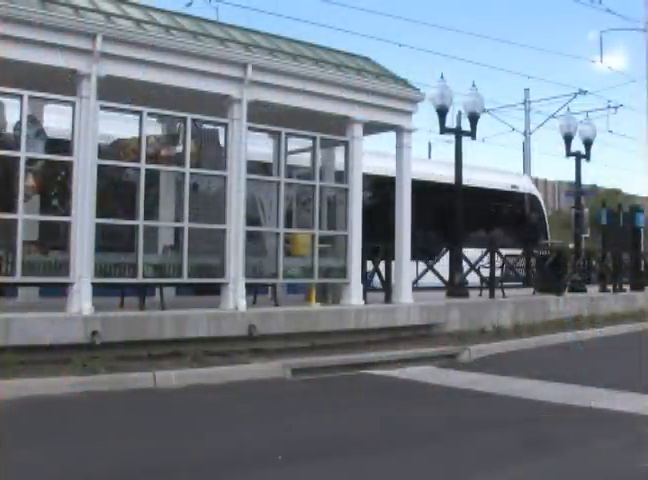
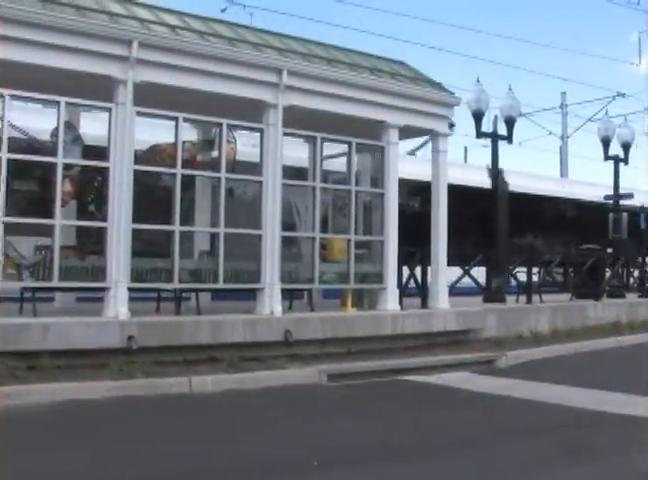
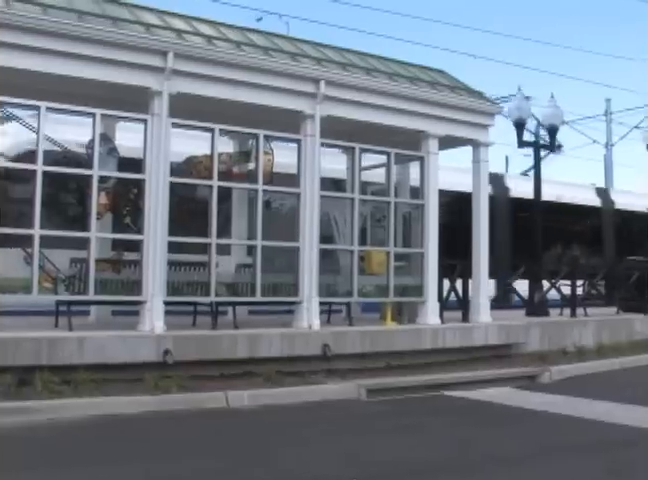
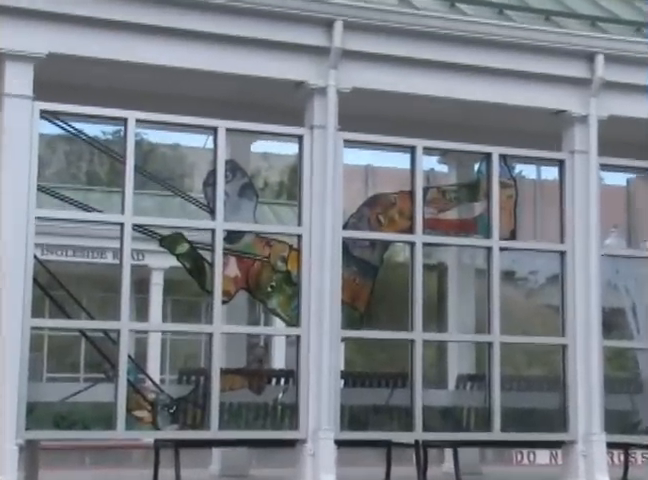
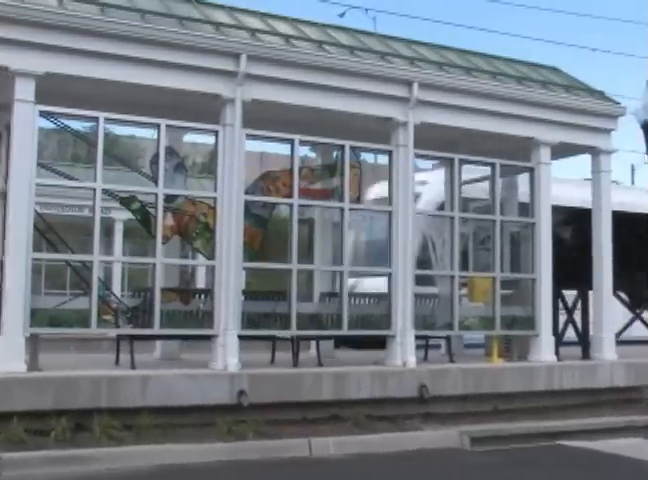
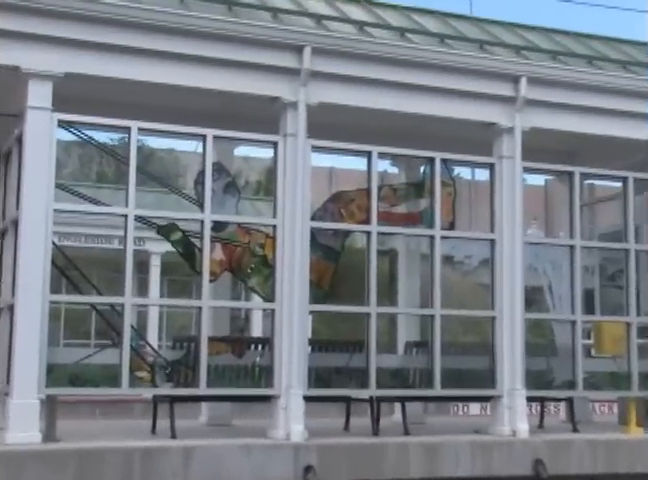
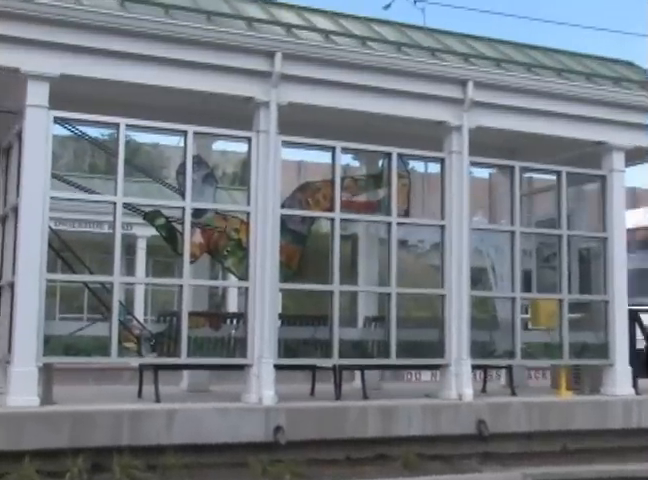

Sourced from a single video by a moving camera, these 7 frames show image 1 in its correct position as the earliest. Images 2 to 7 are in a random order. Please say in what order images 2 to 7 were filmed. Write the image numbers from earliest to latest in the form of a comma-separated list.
2, 3, 5, 7, 6, 4
